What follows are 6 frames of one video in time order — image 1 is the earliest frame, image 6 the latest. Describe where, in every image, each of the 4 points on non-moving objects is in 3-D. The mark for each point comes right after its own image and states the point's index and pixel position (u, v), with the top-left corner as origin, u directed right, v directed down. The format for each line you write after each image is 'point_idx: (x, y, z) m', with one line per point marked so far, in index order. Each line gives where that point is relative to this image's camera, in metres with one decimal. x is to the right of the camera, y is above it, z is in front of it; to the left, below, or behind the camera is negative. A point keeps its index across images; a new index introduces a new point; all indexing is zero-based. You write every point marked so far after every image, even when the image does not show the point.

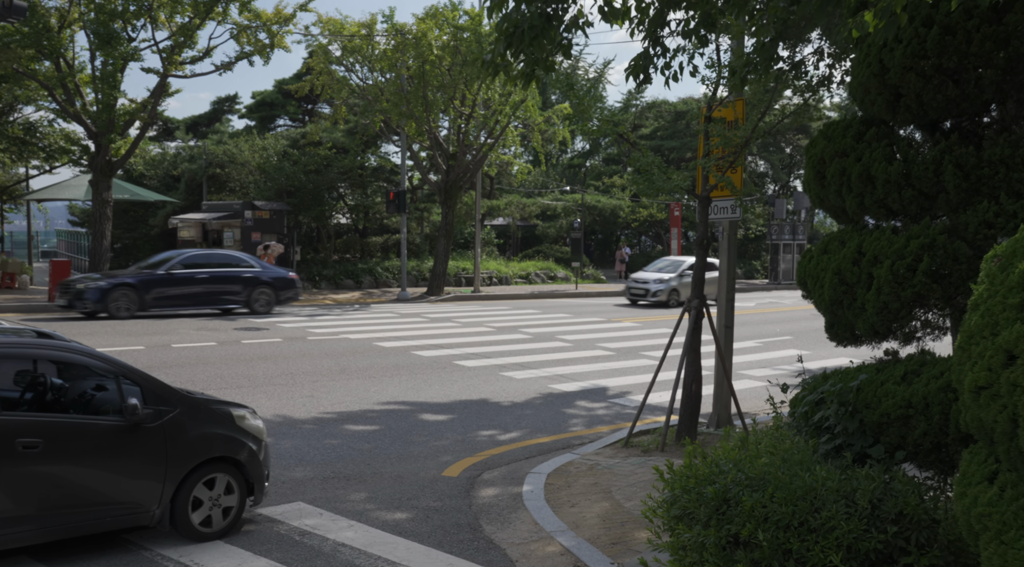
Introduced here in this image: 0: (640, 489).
0: (+1.1, -1.7, +7.5) m
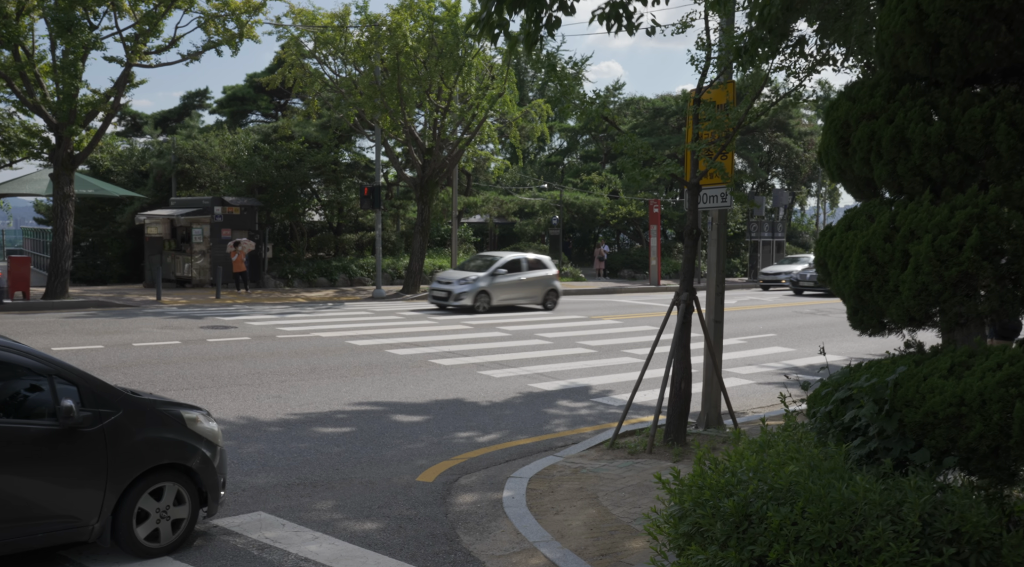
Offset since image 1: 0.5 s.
0: (+0.9, -1.6, +7.0) m
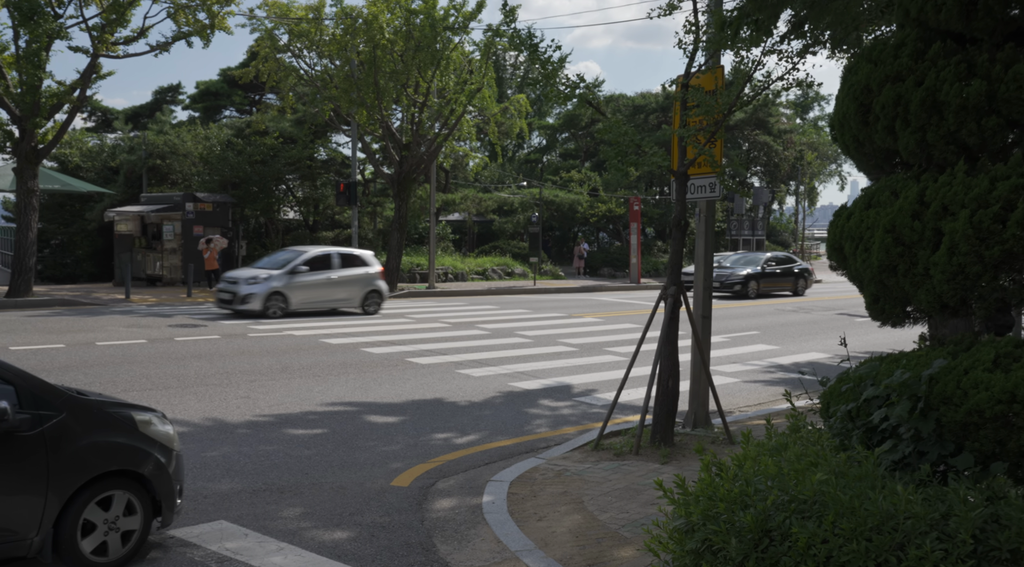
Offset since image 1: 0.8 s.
0: (+0.8, -1.6, +6.7) m
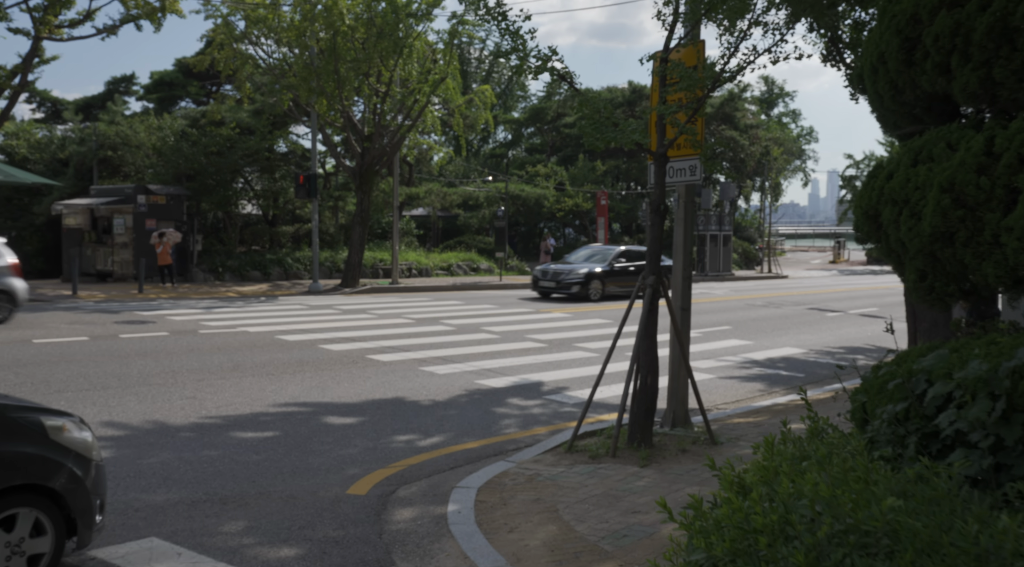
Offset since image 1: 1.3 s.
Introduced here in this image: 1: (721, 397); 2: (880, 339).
0: (+0.5, -1.5, +6.1) m
1: (+2.5, -1.4, +11.0) m
2: (+7.1, -1.1, +17.6) m
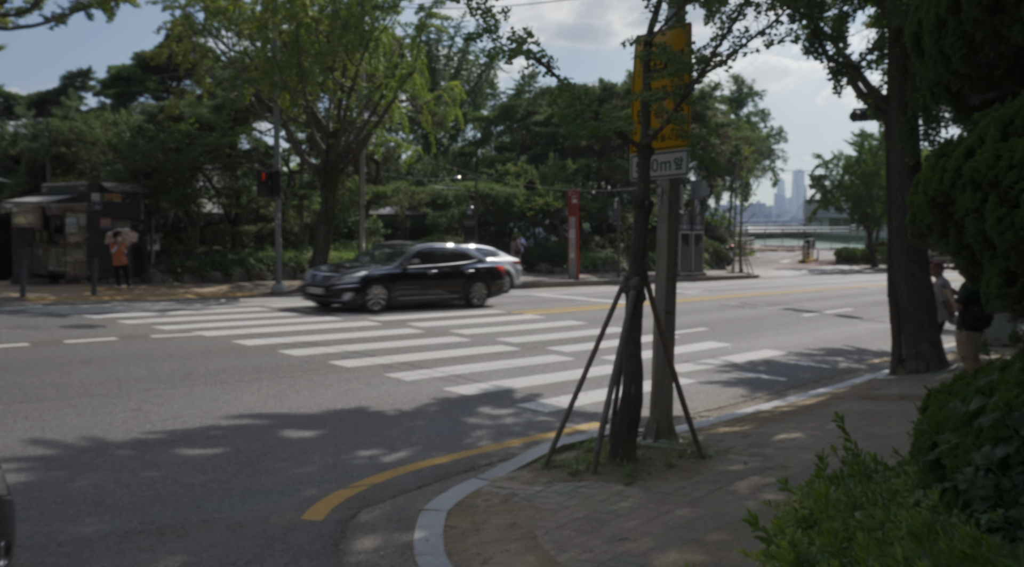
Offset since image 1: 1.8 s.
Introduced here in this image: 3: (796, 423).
0: (+0.4, -1.5, +5.5) m
1: (+2.2, -1.4, +10.5) m
2: (+6.6, -1.1, +17.2) m
3: (+2.8, -1.4, +9.0) m
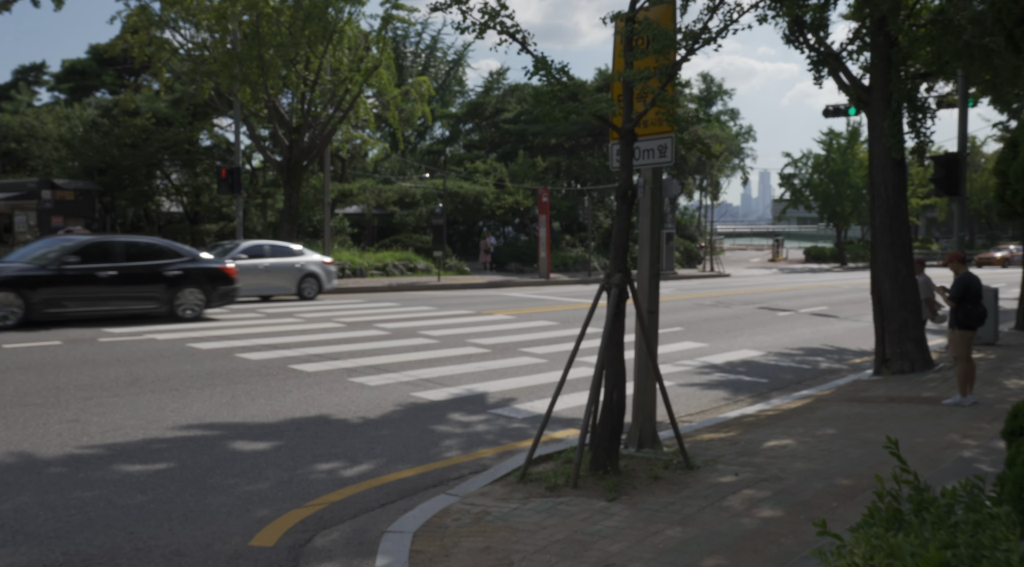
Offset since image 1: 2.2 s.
0: (+0.2, -1.5, +4.9) m
1: (+1.9, -1.4, +10.0) m
2: (+6.0, -1.0, +16.9) m
3: (+2.6, -1.4, +8.6) m
